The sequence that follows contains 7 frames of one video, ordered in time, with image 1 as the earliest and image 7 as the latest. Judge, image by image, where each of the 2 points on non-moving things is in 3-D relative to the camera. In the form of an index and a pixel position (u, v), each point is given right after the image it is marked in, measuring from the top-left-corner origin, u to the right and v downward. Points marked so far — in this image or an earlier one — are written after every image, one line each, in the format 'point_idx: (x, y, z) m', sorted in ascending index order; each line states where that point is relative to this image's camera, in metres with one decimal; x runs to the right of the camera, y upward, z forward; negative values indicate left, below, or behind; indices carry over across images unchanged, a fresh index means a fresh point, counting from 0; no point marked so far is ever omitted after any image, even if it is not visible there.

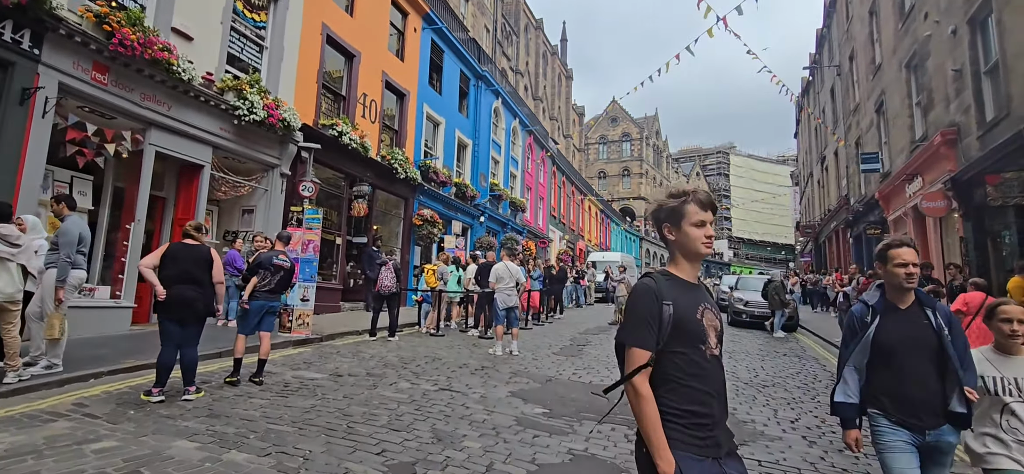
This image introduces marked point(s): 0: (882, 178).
0: (+12.6, +2.0, +17.7) m
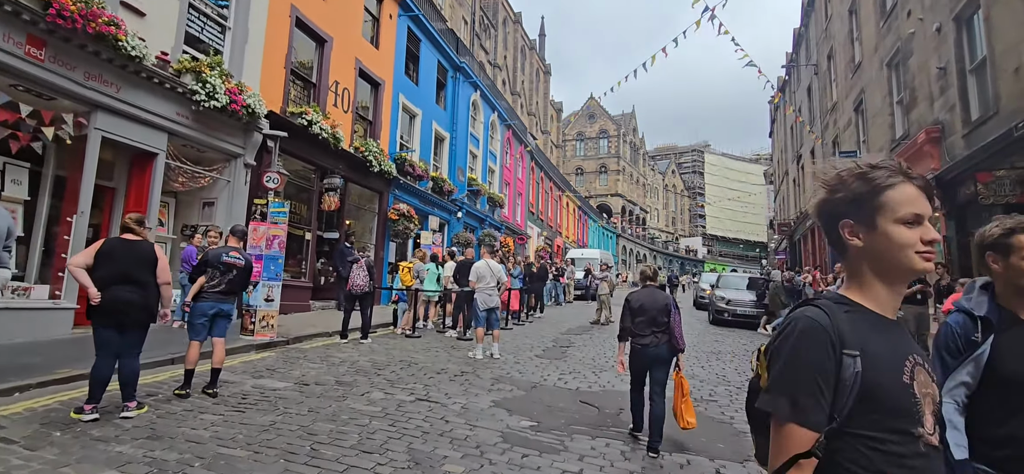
0: (+11.9, +2.1, +17.7) m
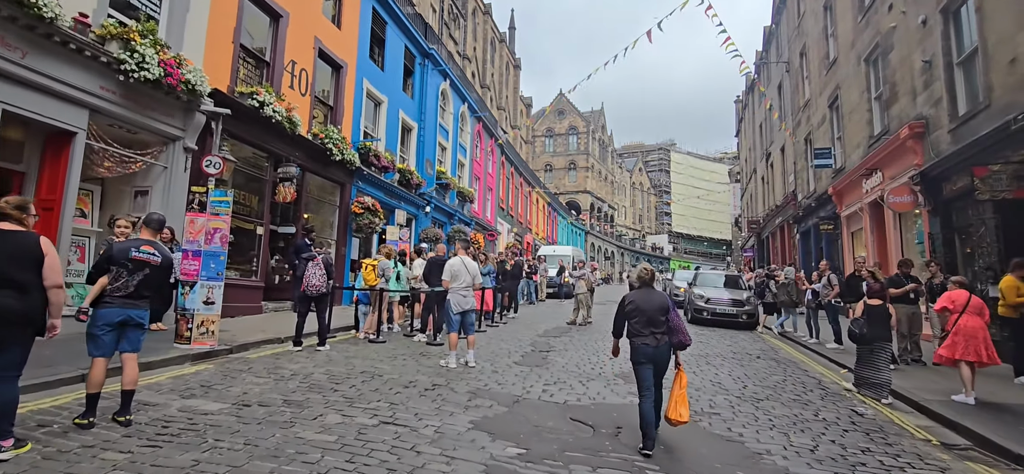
0: (+11.0, +2.2, +17.6) m
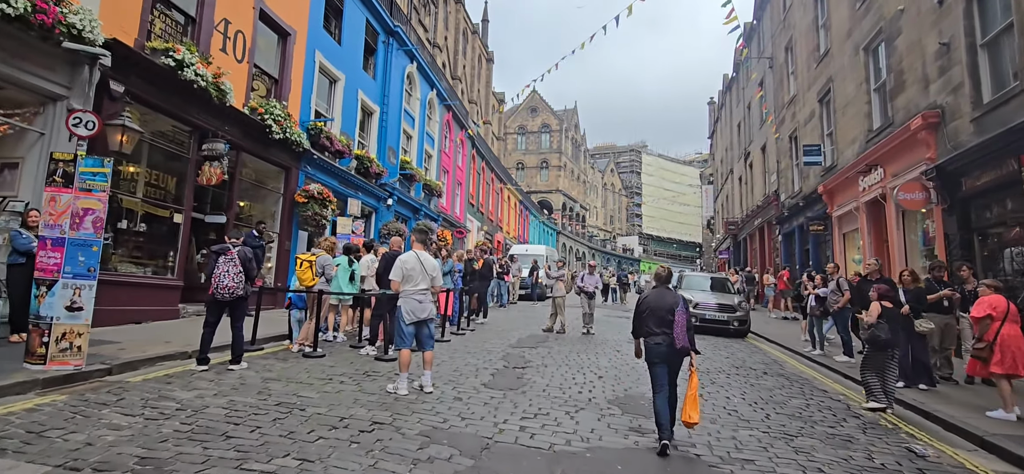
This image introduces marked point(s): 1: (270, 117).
0: (+10.1, +2.1, +16.7) m
1: (-5.2, +2.6, +11.2) m
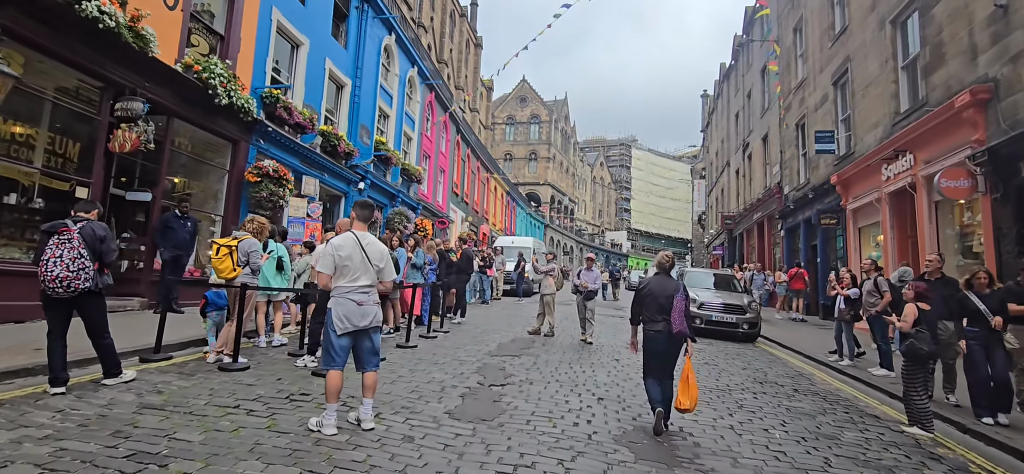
0: (+9.6, +2.3, +15.3) m
1: (-5.5, +2.9, +9.5) m
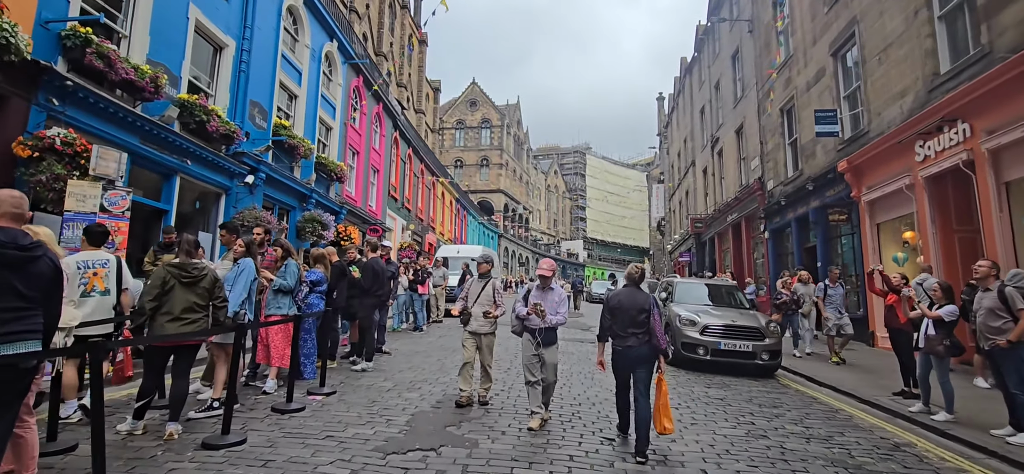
0: (+8.2, +2.3, +12.8) m
1: (-6.4, +2.8, +5.6) m
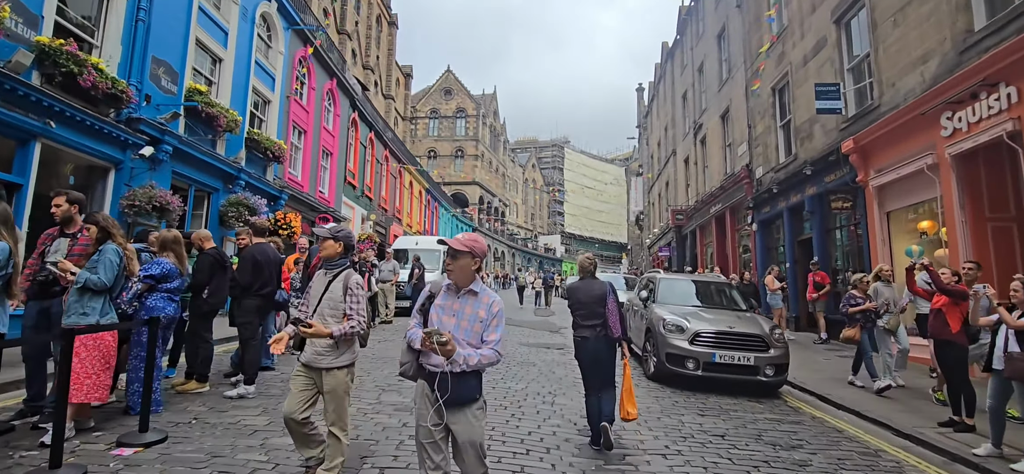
0: (+7.2, +2.5, +11.2) m
1: (-7.0, +3.0, +3.5) m
